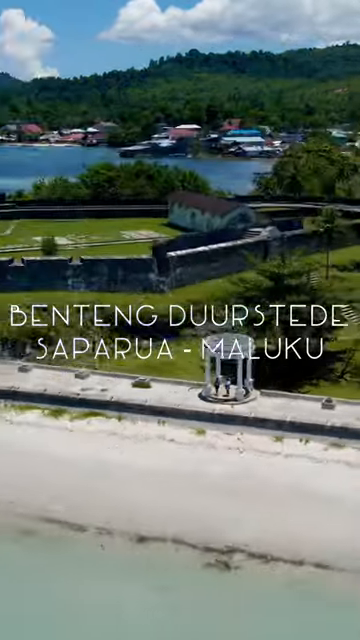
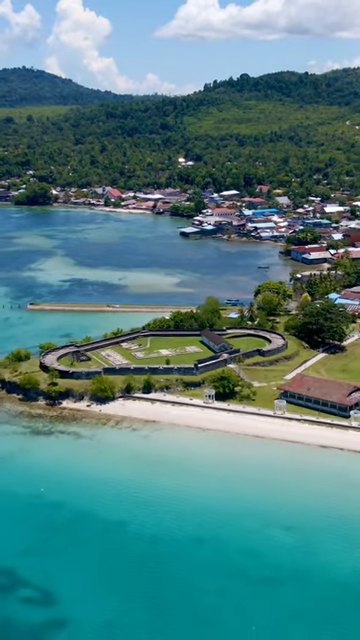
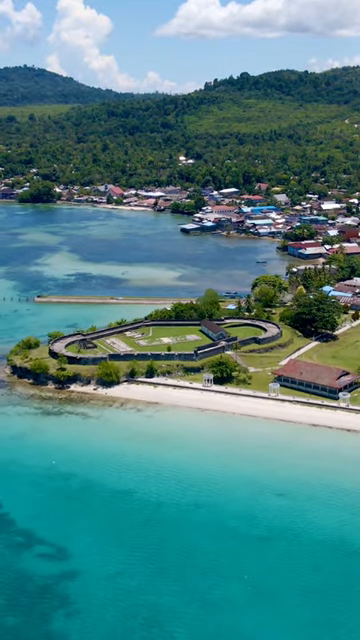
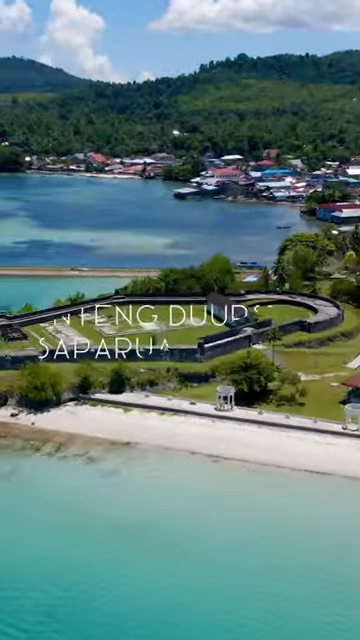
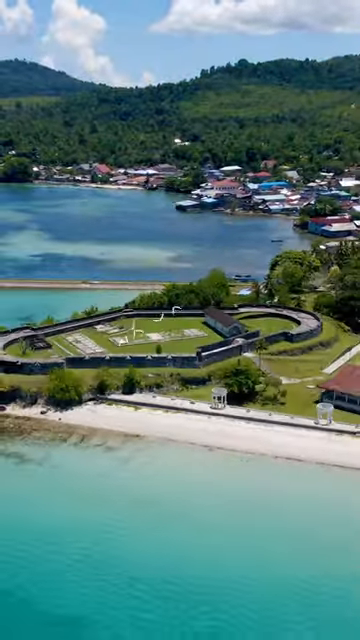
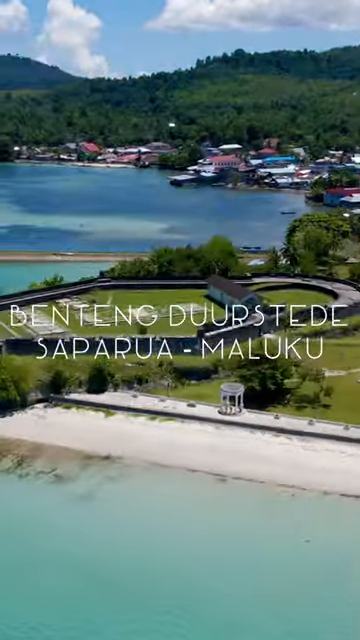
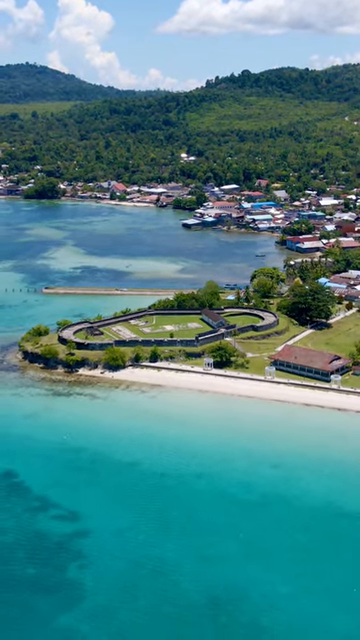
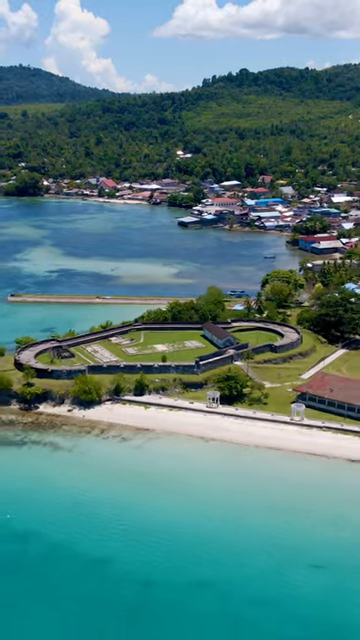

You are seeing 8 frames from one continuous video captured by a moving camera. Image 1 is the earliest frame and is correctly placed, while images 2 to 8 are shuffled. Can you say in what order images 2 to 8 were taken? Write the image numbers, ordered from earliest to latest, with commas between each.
6, 4, 5, 8, 2, 3, 7
